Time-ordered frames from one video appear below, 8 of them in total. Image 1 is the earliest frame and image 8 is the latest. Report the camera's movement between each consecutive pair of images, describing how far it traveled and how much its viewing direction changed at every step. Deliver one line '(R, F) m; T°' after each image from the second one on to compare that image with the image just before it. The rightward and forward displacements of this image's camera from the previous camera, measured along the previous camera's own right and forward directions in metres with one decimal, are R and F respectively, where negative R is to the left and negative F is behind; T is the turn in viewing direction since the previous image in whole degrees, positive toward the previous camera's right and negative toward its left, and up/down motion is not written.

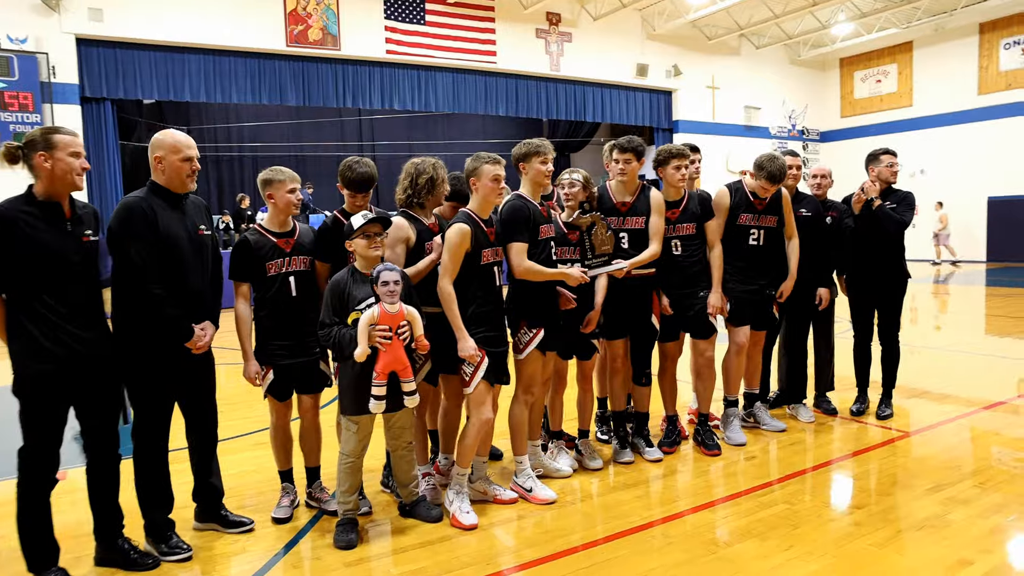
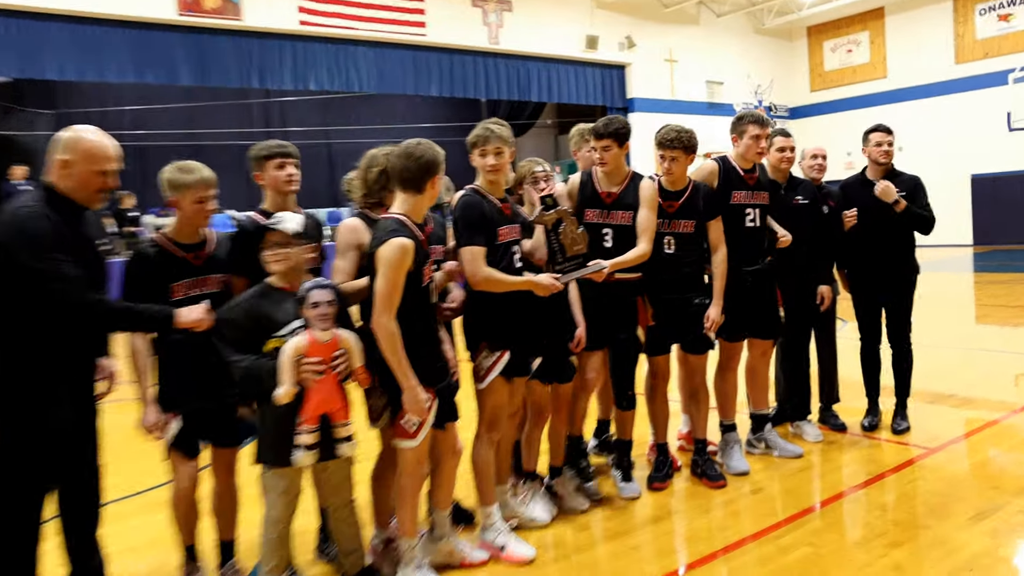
(0.0, +0.8) m; +3°
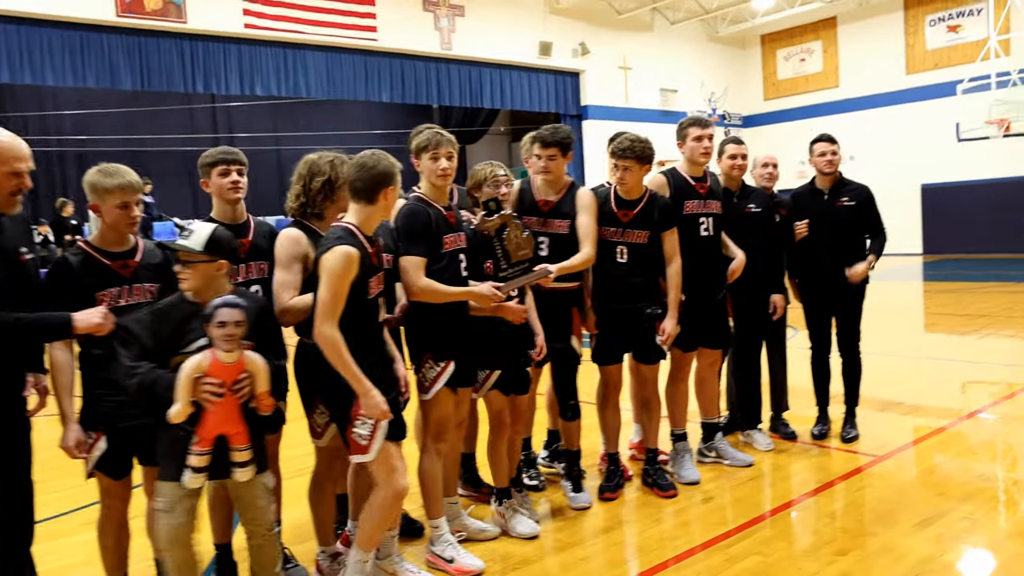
(+0.1, 0.0) m; +2°
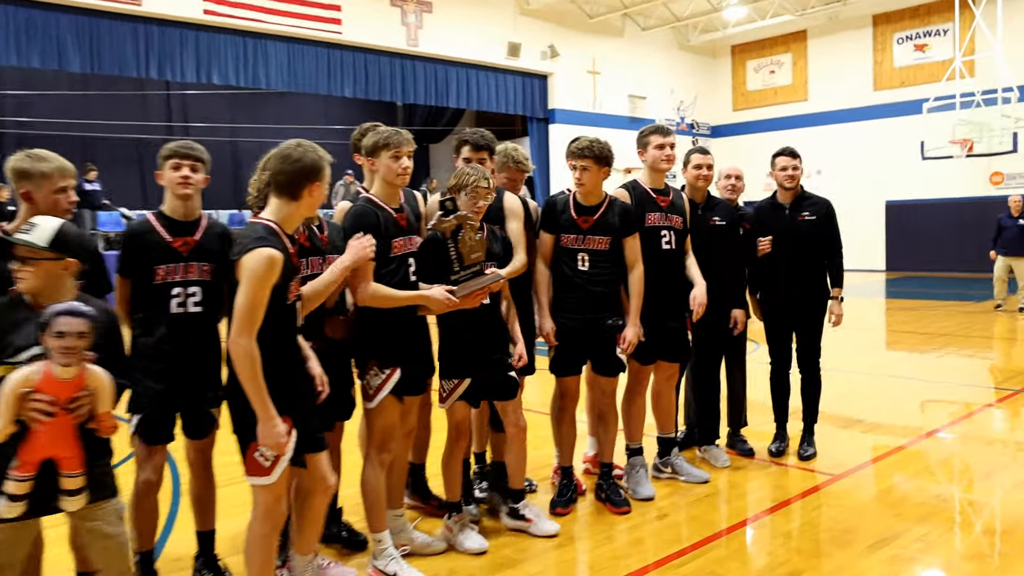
(0.0, +0.1) m; +2°
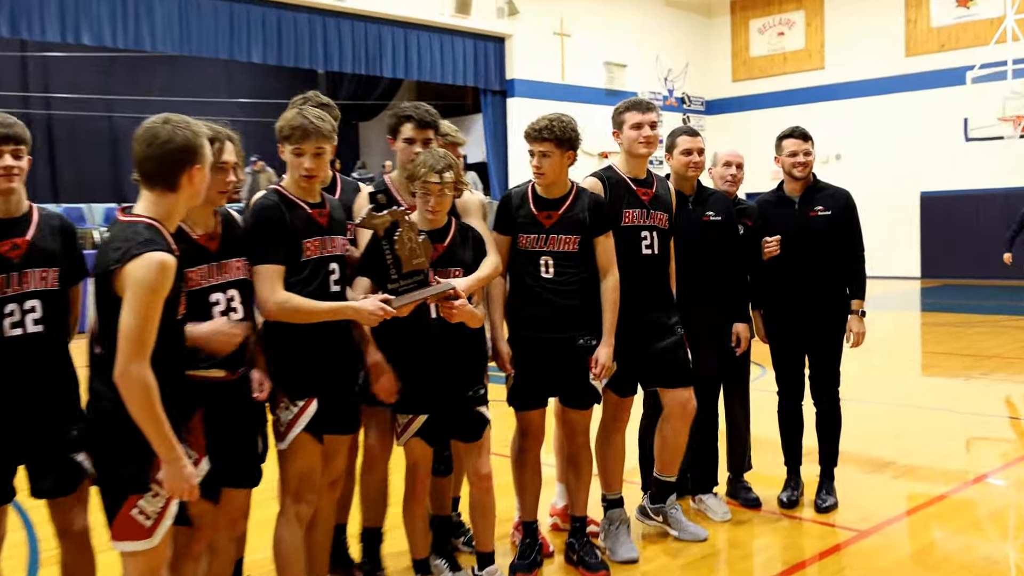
(+0.2, +1.0) m; +1°
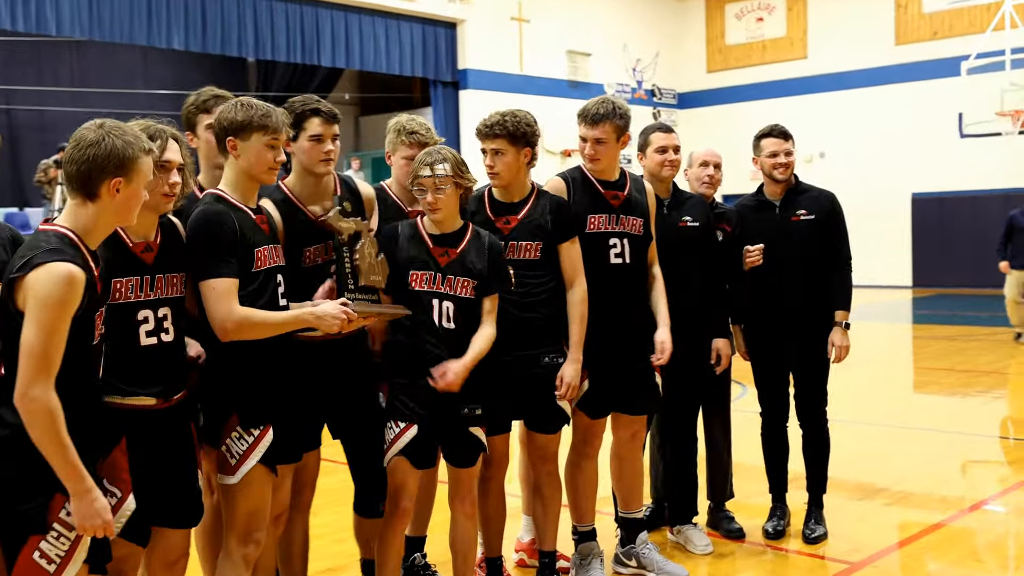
(0.0, +0.4) m; +2°
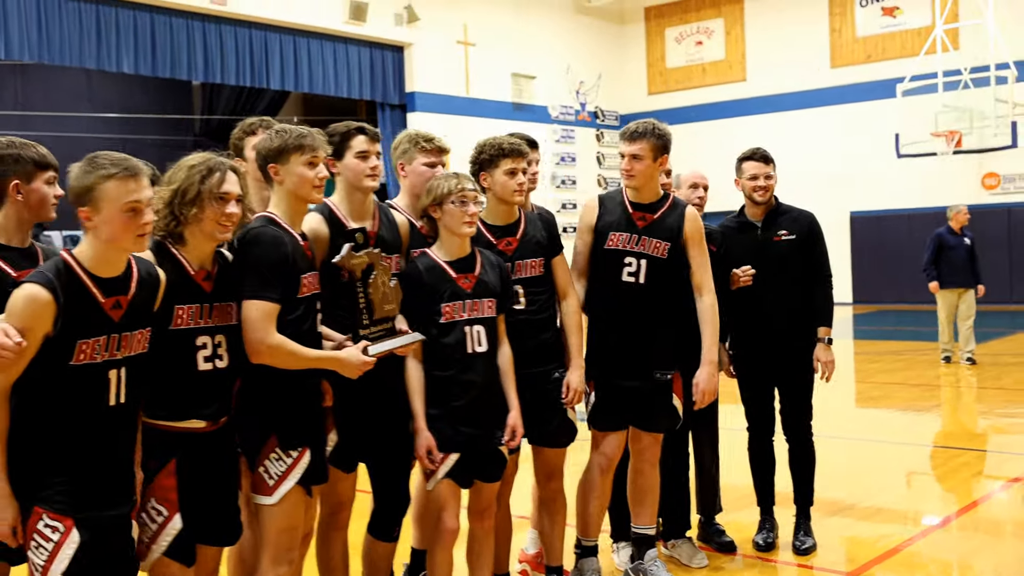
(-0.2, 0.0) m; +4°
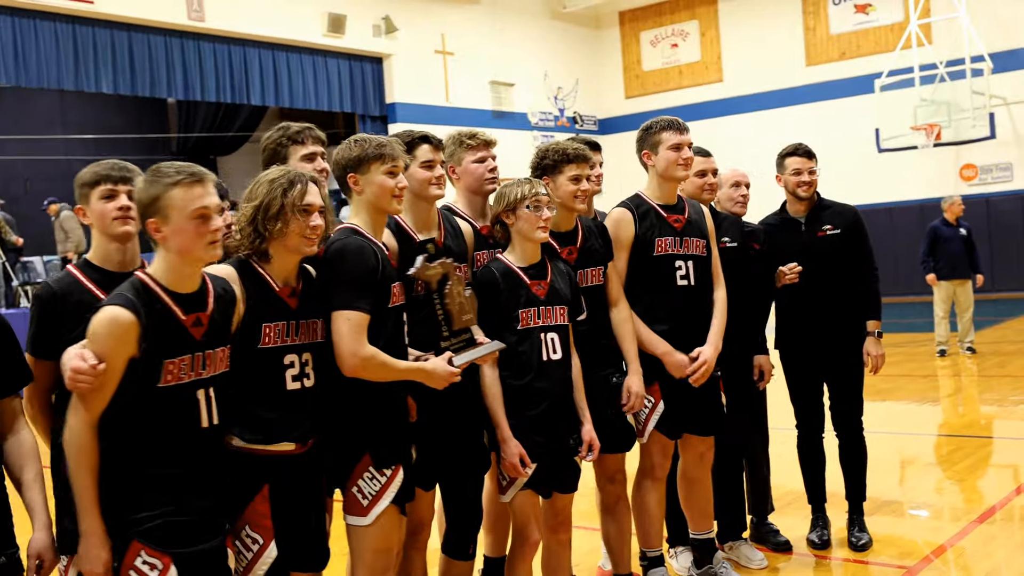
(-0.4, +0.1) m; +3°
